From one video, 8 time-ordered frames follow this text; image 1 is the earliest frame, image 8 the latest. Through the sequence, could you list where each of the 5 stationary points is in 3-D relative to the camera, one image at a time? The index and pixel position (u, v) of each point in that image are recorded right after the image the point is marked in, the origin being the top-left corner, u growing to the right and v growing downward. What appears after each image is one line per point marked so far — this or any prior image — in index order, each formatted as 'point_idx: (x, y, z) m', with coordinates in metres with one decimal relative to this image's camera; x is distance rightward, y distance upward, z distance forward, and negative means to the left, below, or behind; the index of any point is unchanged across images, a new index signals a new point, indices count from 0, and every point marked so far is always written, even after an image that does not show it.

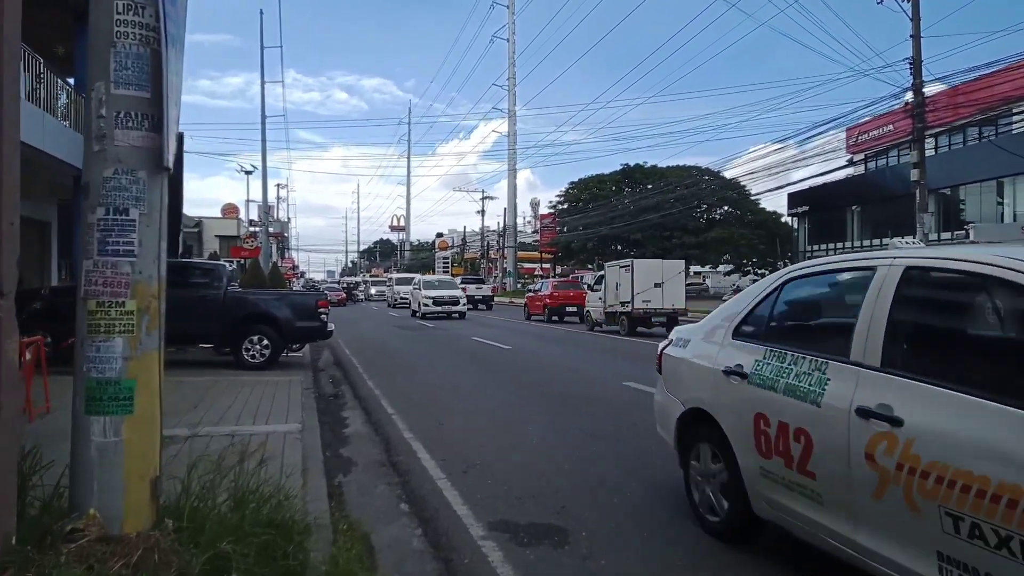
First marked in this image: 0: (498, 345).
0: (-0.3, -1.6, +19.2) m
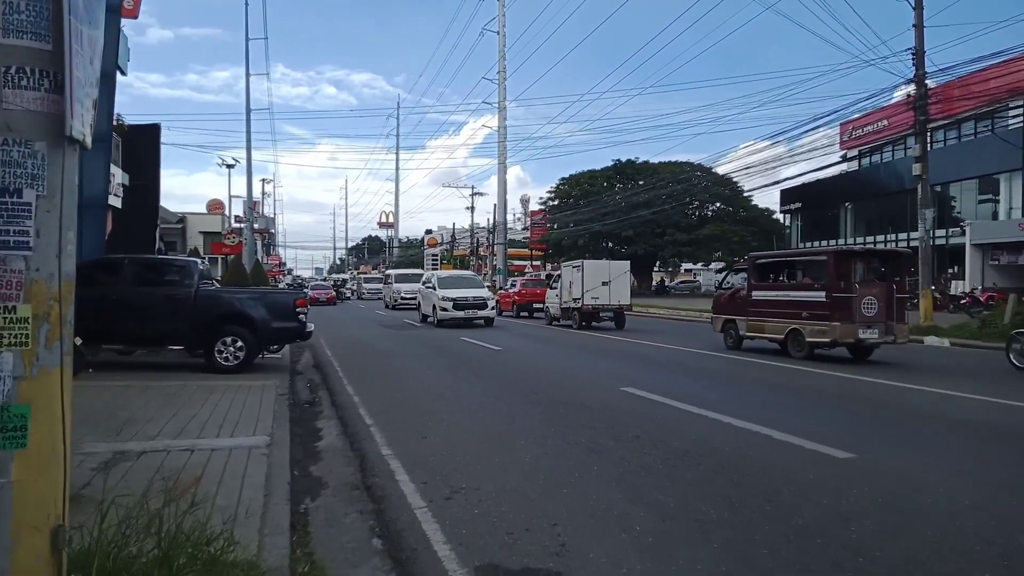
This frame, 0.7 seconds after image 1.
0: (-0.6, -1.5, +18.4) m
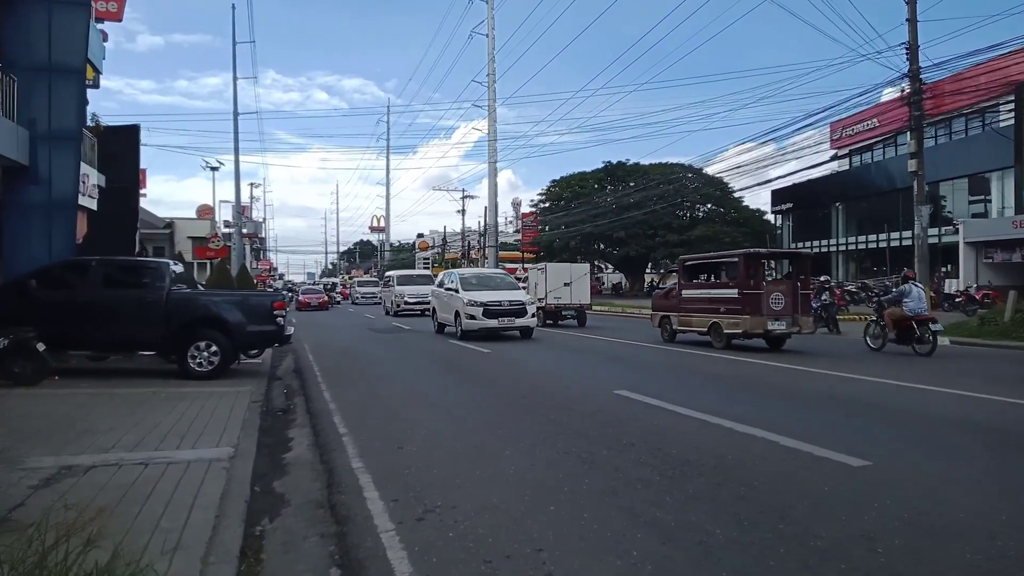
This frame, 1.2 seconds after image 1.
0: (-0.9, -1.5, +17.7) m
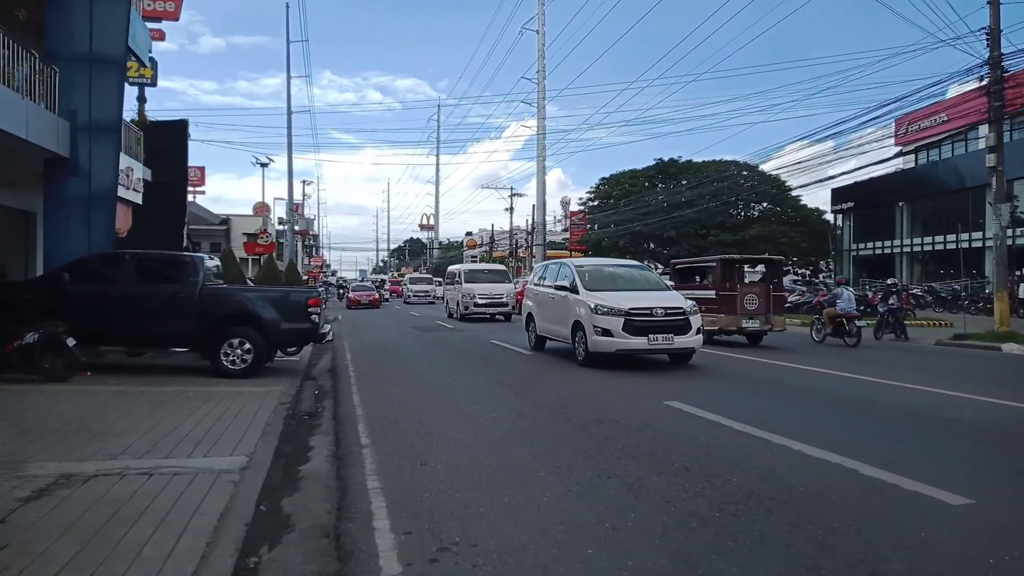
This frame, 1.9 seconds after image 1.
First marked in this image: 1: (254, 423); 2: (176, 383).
0: (+0.2, -1.5, +16.9) m
1: (-3.4, -1.8, +9.3) m
2: (-6.1, -1.7, +12.7) m
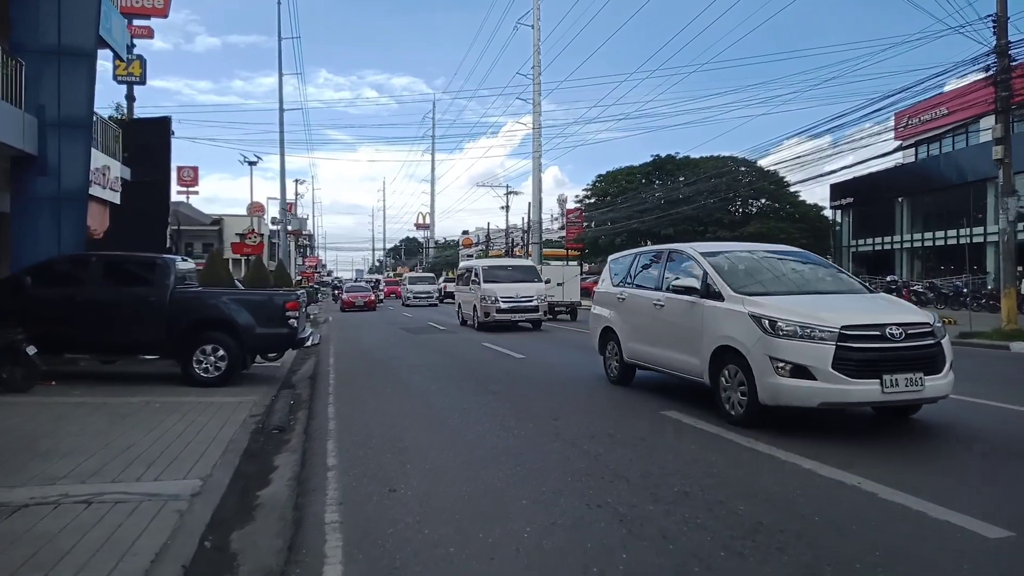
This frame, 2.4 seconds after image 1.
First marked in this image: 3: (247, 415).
0: (0.0, -1.5, +16.2) m
1: (-3.6, -1.8, +8.6) m
2: (-6.3, -1.8, +12.0) m
3: (-3.8, -1.8, +10.2) m
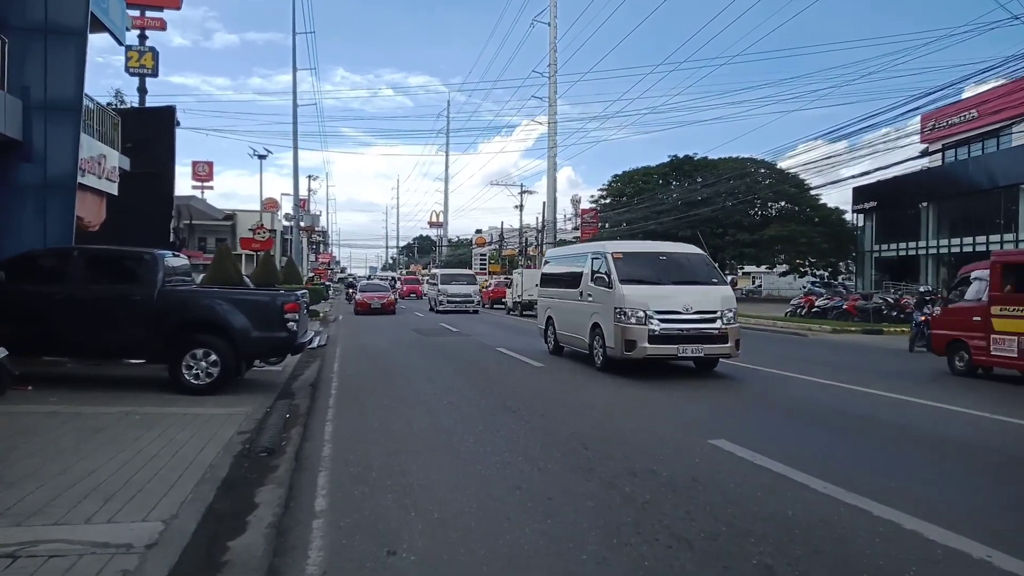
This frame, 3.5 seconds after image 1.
0: (+0.3, -1.6, +15.0) m
1: (-3.3, -1.8, +7.4) m
2: (-6.0, -1.8, +10.8) m
3: (-3.6, -1.9, +9.0) m
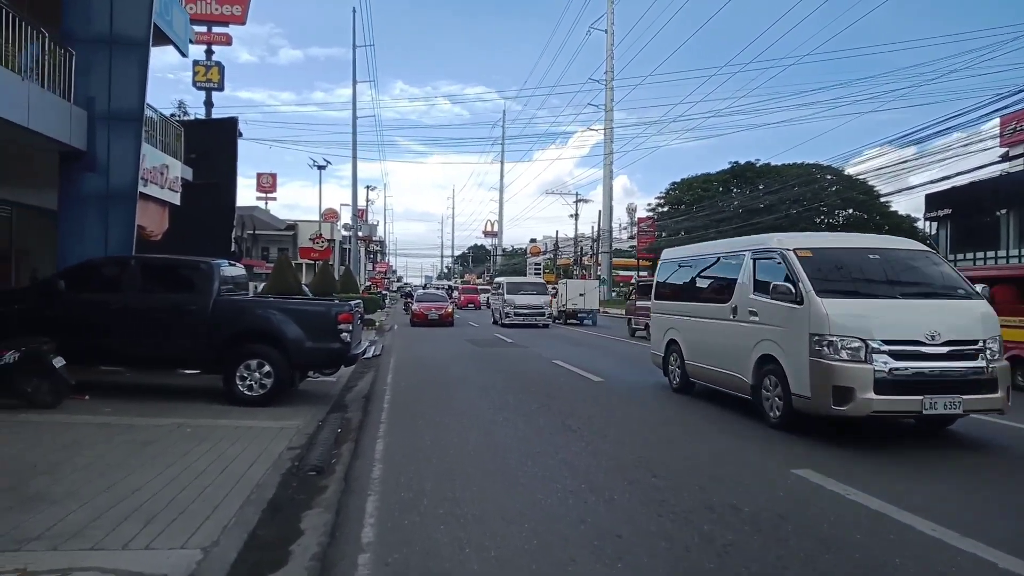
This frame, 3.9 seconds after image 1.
0: (+1.5, -1.8, +14.3) m
1: (-2.7, -2.0, +7.0) m
2: (-5.1, -1.9, +10.7) m
3: (-2.8, -2.0, +8.7) m
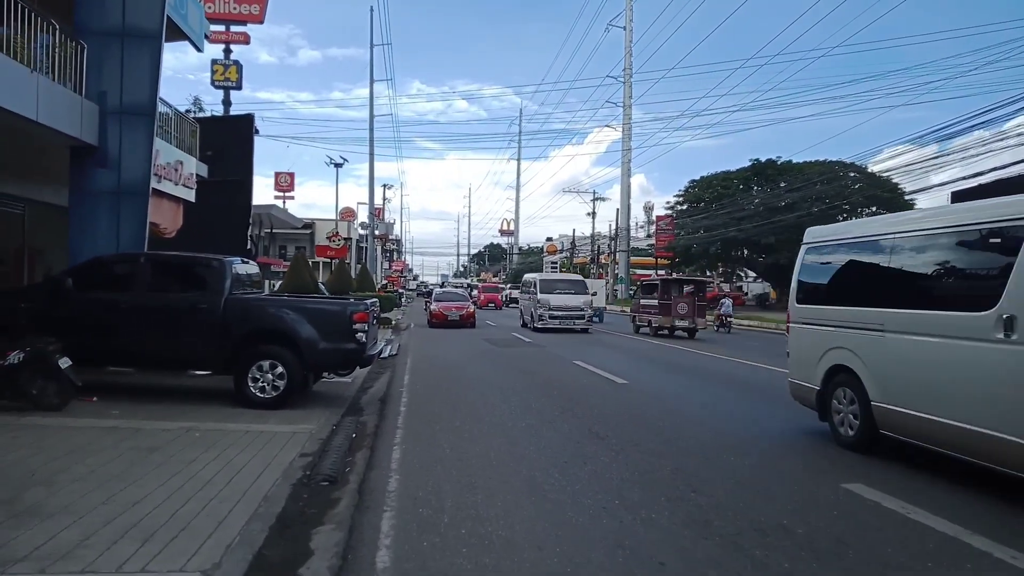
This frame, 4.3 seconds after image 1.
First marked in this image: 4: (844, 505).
0: (+2.0, -1.8, +13.8) m
1: (-2.5, -1.9, +6.6) m
2: (-4.7, -1.9, +10.3) m
3: (-2.5, -2.0, +8.2) m
4: (+2.9, -1.8, +6.0) m
